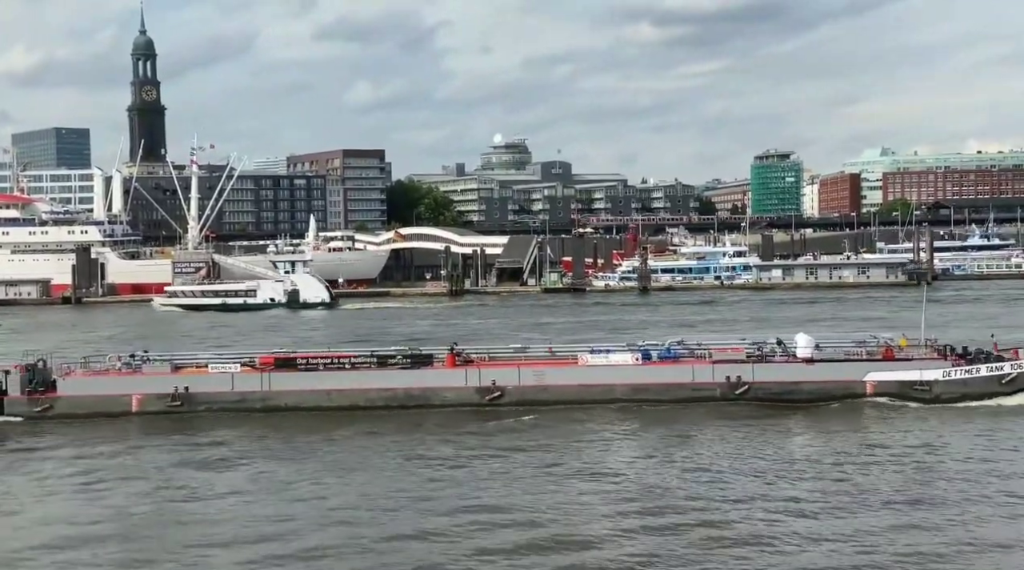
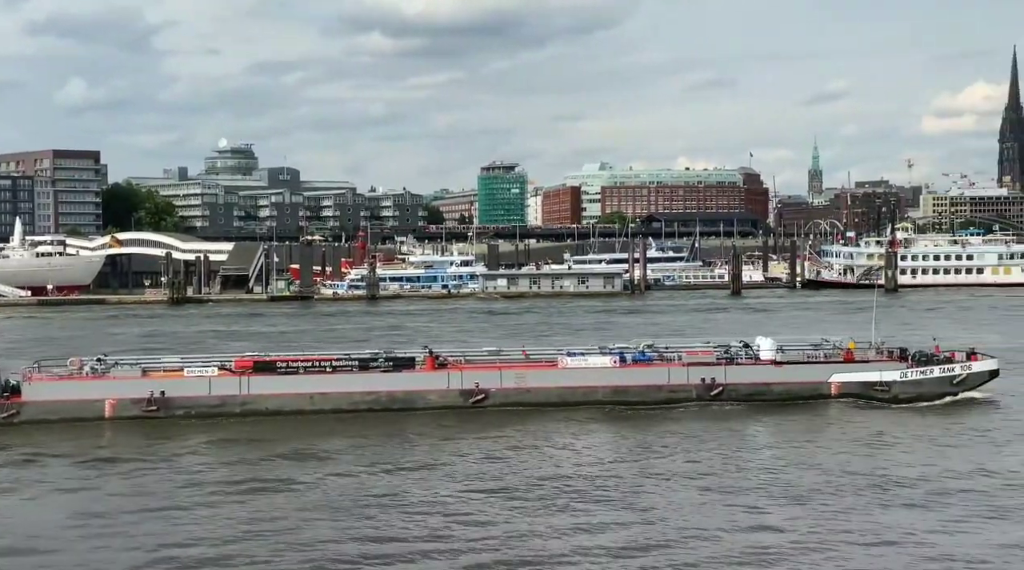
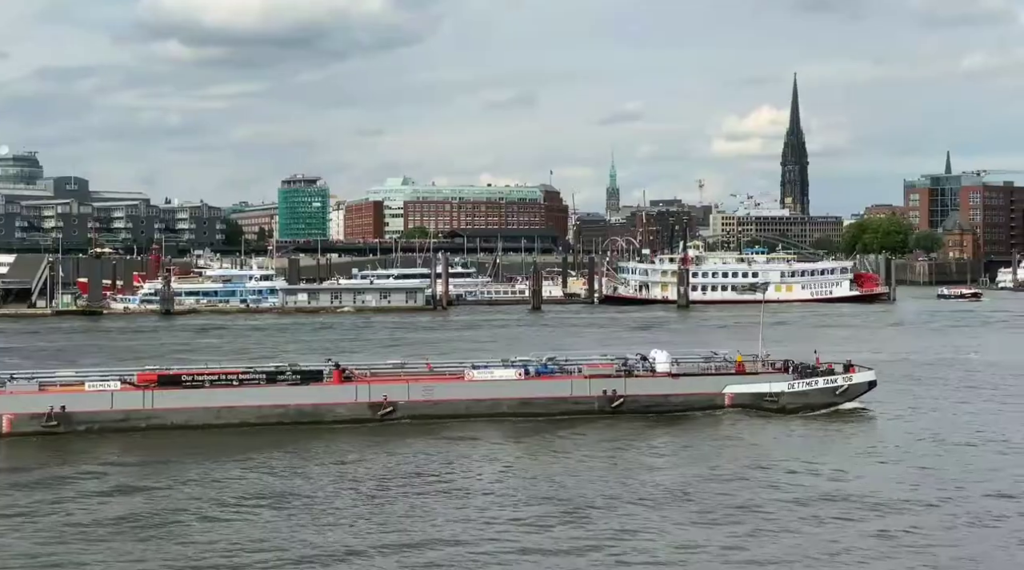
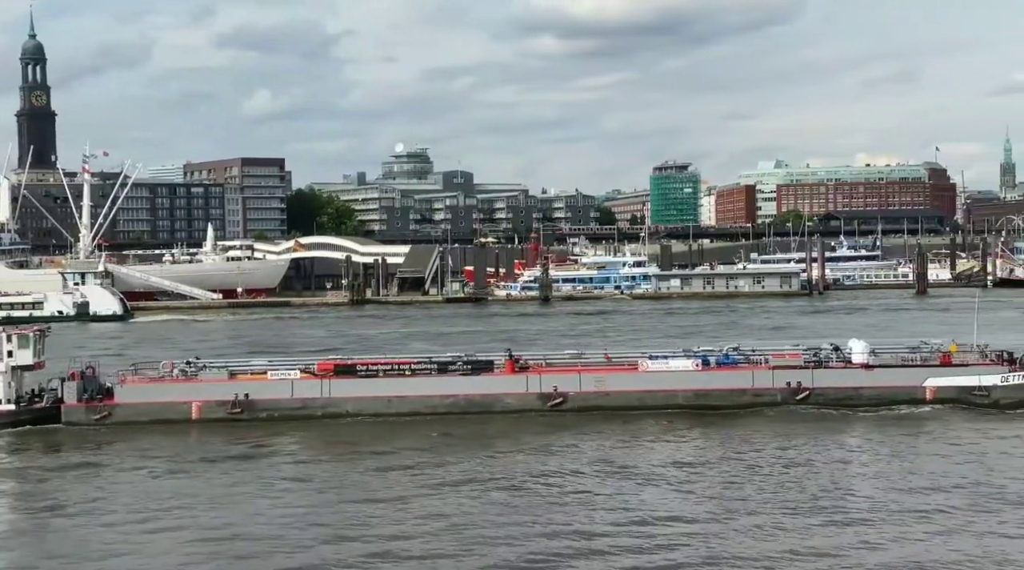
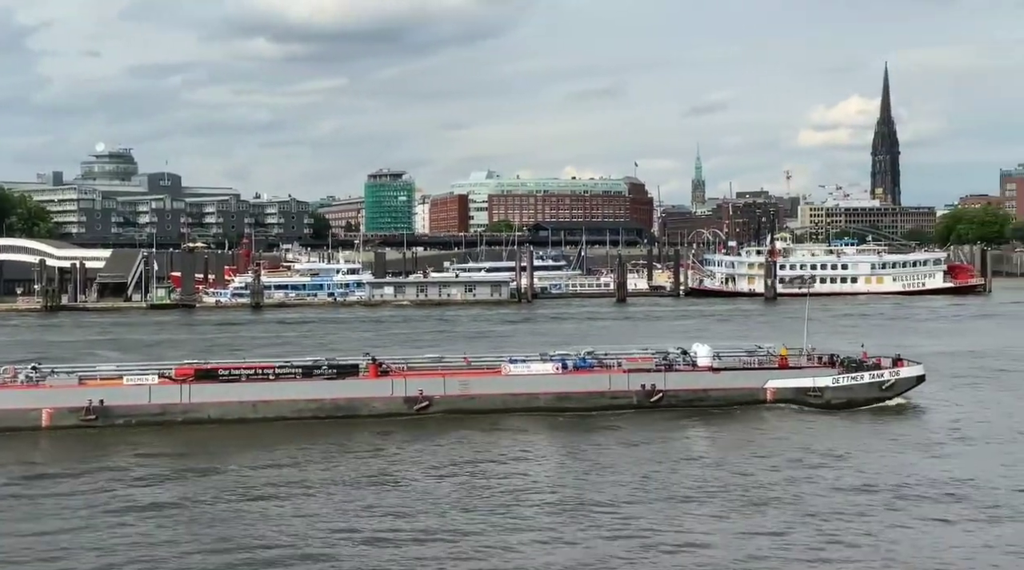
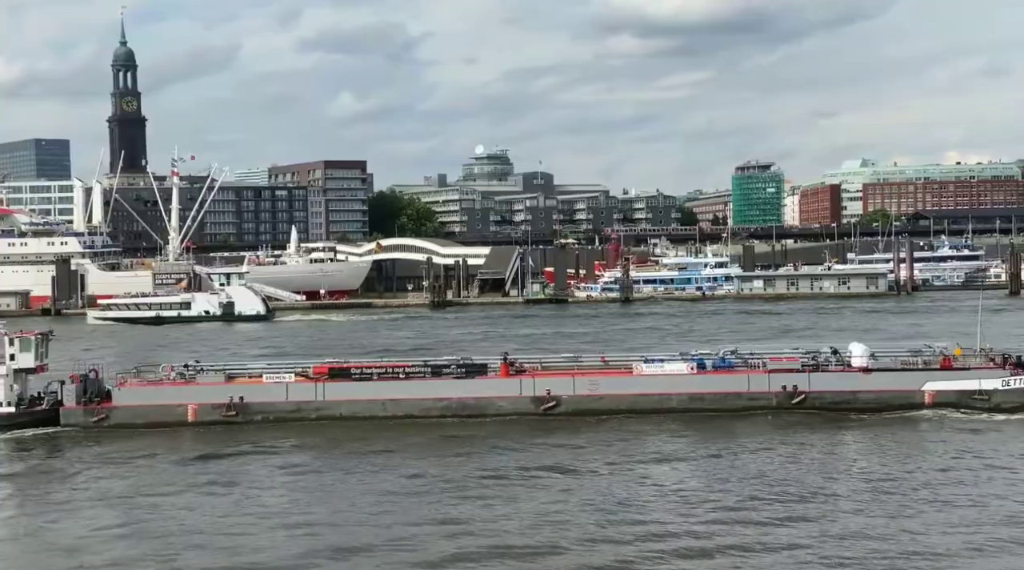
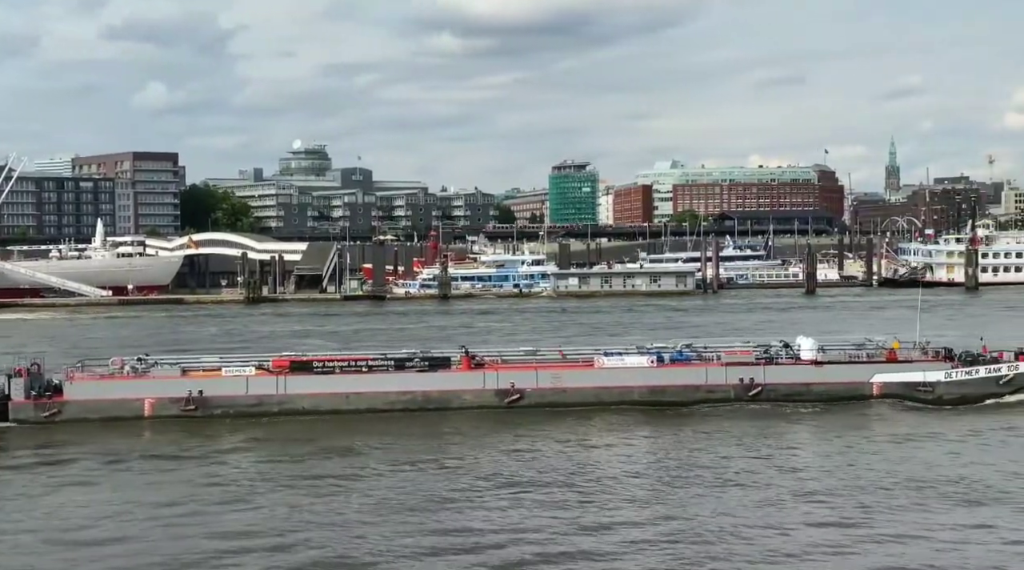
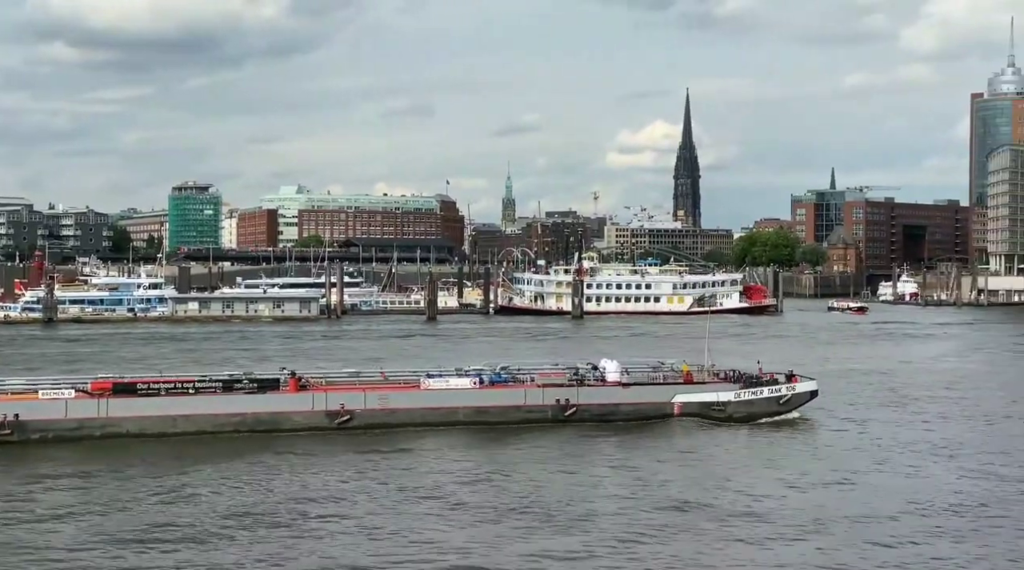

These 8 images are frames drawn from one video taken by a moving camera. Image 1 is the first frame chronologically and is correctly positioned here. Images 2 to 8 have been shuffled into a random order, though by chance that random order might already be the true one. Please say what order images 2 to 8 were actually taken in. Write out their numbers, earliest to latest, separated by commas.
6, 4, 7, 2, 5, 3, 8
